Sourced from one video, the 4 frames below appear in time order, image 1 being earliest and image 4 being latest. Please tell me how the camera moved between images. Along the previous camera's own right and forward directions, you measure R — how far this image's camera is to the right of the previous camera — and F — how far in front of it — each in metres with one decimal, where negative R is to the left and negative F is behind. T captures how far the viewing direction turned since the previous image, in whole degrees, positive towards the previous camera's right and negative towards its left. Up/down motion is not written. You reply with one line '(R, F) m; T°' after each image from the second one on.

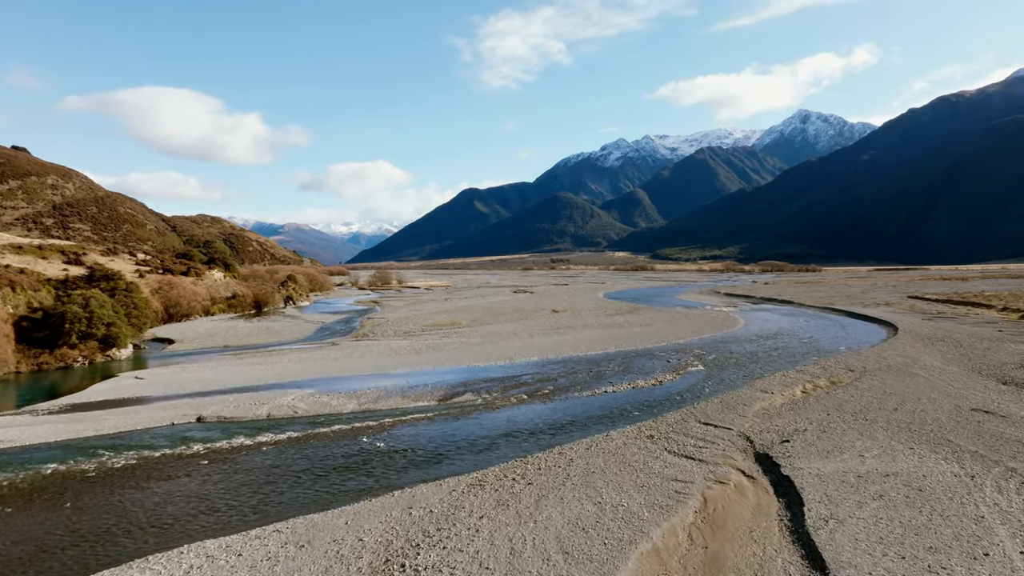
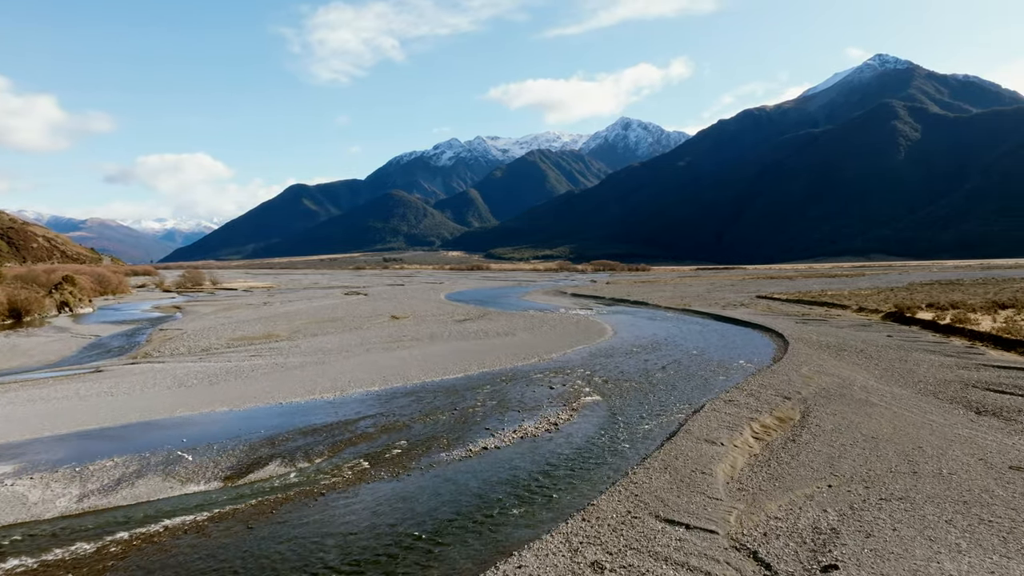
(0.0, +5.5) m; +17°
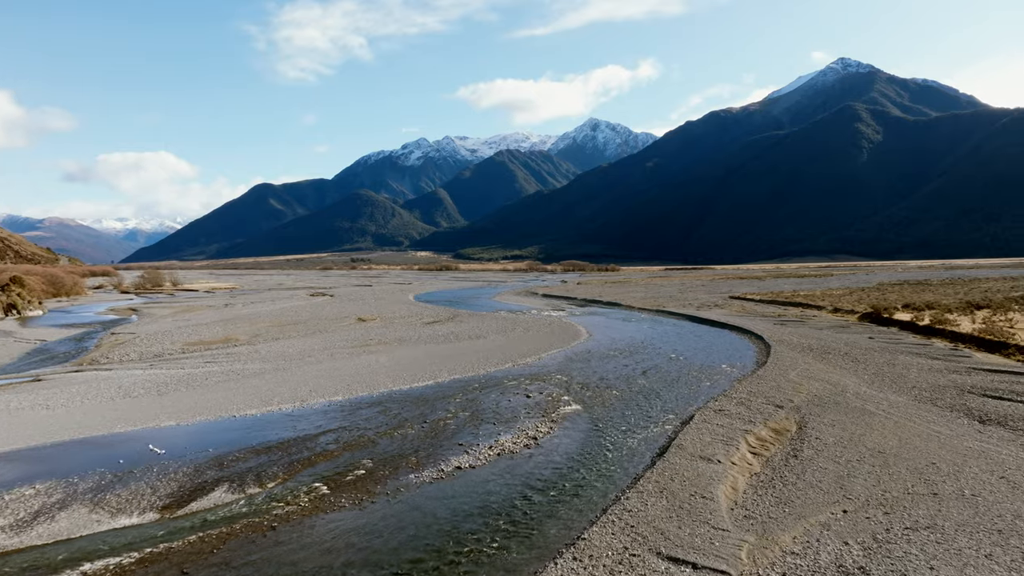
(-0.1, +1.1) m; +3°
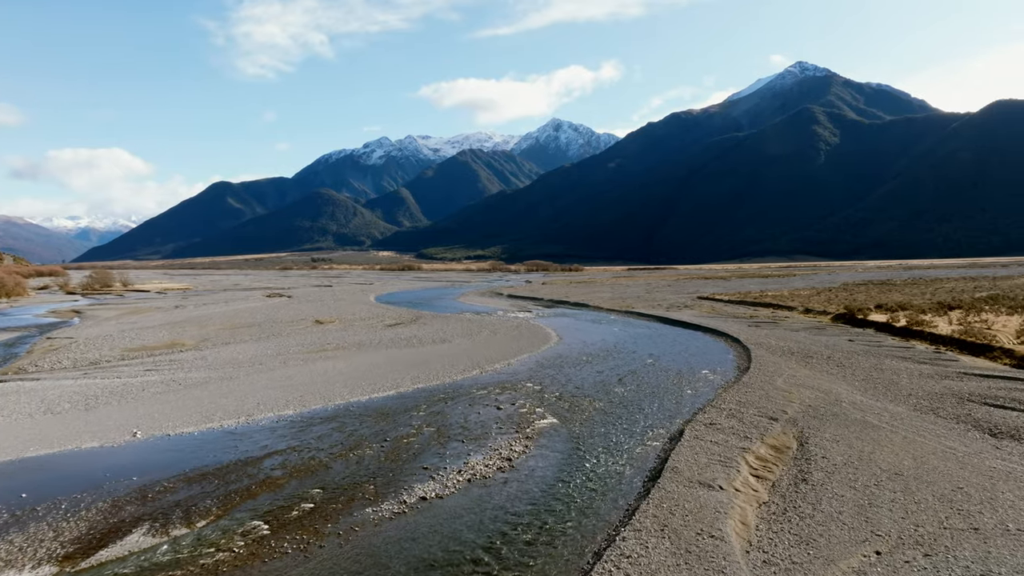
(-0.2, +1.3) m; +4°
